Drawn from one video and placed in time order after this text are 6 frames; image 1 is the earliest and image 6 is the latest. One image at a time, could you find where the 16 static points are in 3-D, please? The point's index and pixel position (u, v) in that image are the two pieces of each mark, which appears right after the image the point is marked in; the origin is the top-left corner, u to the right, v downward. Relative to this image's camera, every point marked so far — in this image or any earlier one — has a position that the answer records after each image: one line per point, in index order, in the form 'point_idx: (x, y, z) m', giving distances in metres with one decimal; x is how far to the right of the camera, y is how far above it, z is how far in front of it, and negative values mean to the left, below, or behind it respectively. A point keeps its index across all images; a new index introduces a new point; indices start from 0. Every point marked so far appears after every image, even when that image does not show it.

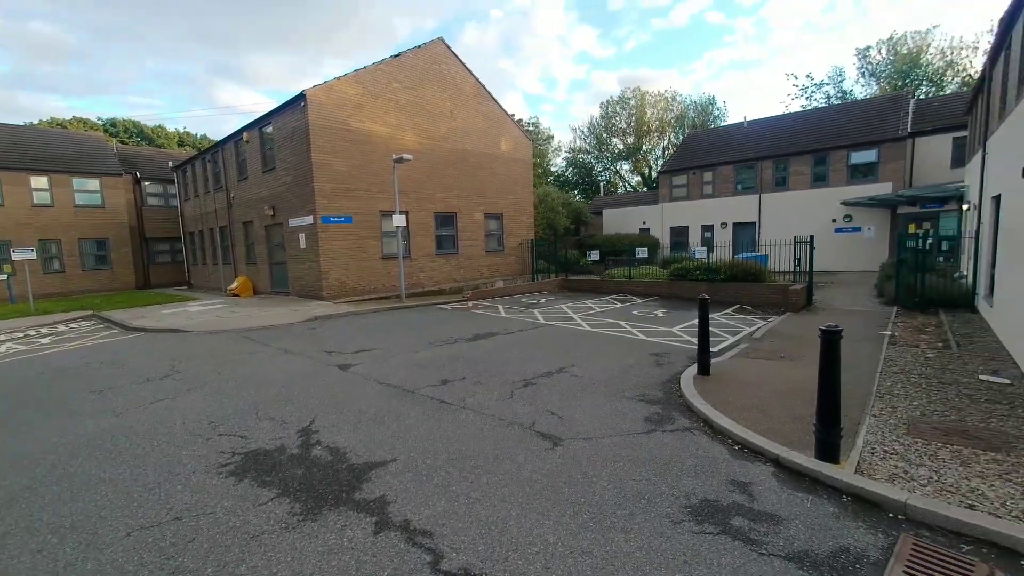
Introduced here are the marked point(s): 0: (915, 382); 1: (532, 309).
0: (+5.2, -1.2, +5.9) m
1: (+0.6, -0.6, +13.4) m
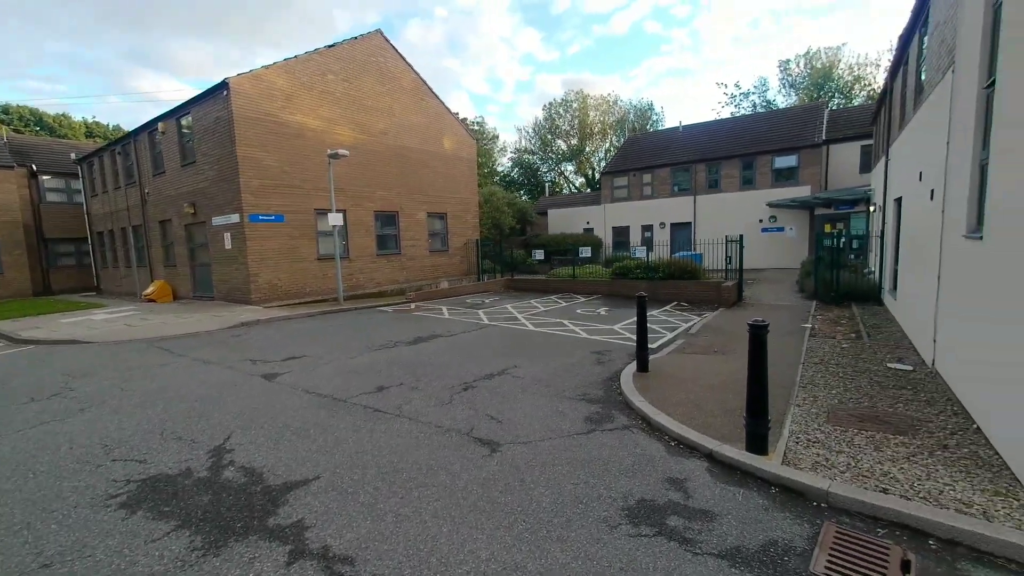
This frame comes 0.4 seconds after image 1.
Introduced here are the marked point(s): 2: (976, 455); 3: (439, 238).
0: (+4.5, -1.2, +6.2) m
1: (-1.0, -0.6, +13.2) m
2: (+3.8, -1.4, +3.7) m
3: (-3.0, +2.1, +18.7) m
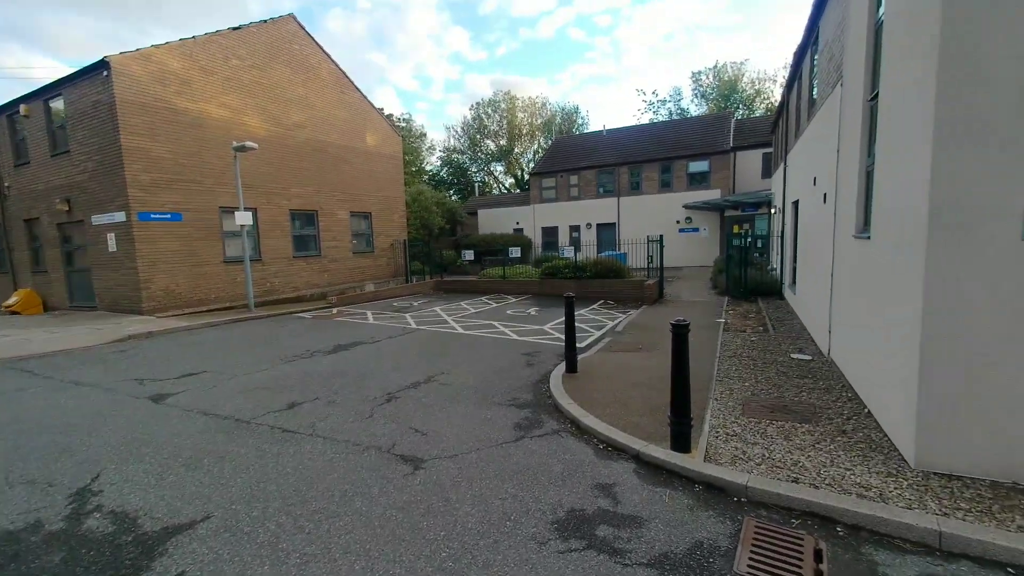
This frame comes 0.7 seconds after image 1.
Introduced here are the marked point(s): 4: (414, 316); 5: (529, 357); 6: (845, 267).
0: (+3.4, -1.1, +6.6) m
1: (-3.0, -0.7, +12.7) m
2: (+3.2, -1.3, +4.0) m
3: (-5.9, +2.0, +17.8) m
4: (-2.7, -0.7, +12.2) m
5: (+0.3, -1.2, +7.7) m
6: (+4.3, +0.3, +5.8) m
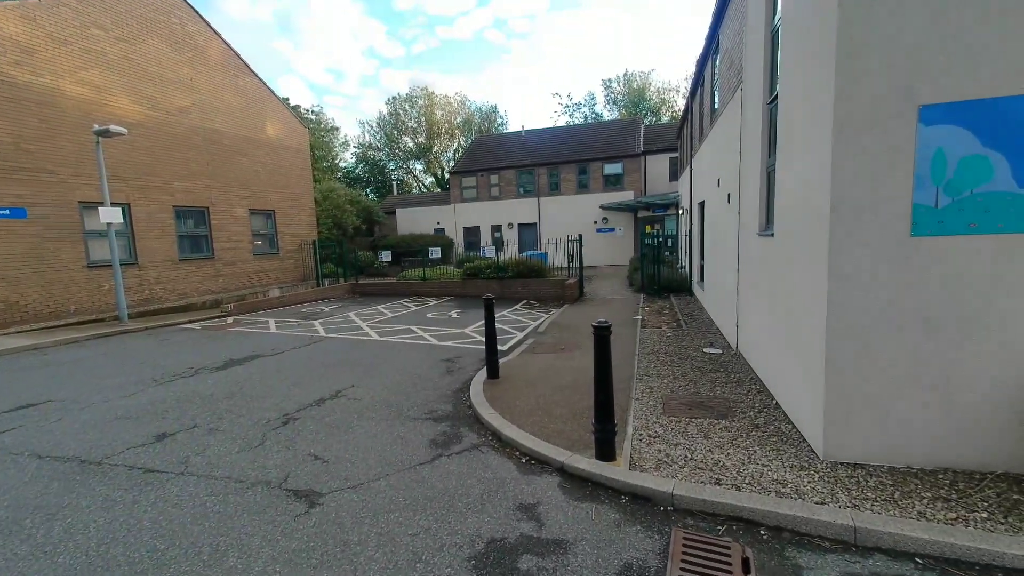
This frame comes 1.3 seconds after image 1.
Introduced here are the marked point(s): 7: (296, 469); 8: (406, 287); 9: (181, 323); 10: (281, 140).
0: (+2.3, -1.1, +6.7) m
1: (-5.2, -0.8, +11.6) m
2: (+2.5, -1.3, +4.1) m
3: (-8.9, +1.8, +16.2) m
4: (-4.7, -0.9, +11.2) m
5: (-1.0, -1.2, +7.3) m
6: (+3.2, +0.3, +6.1) m
7: (-1.9, -1.6, +3.9) m
8: (-3.9, 0.0, +16.8) m
9: (-8.5, -0.9, +11.5) m
10: (-8.6, +5.5, +16.9) m
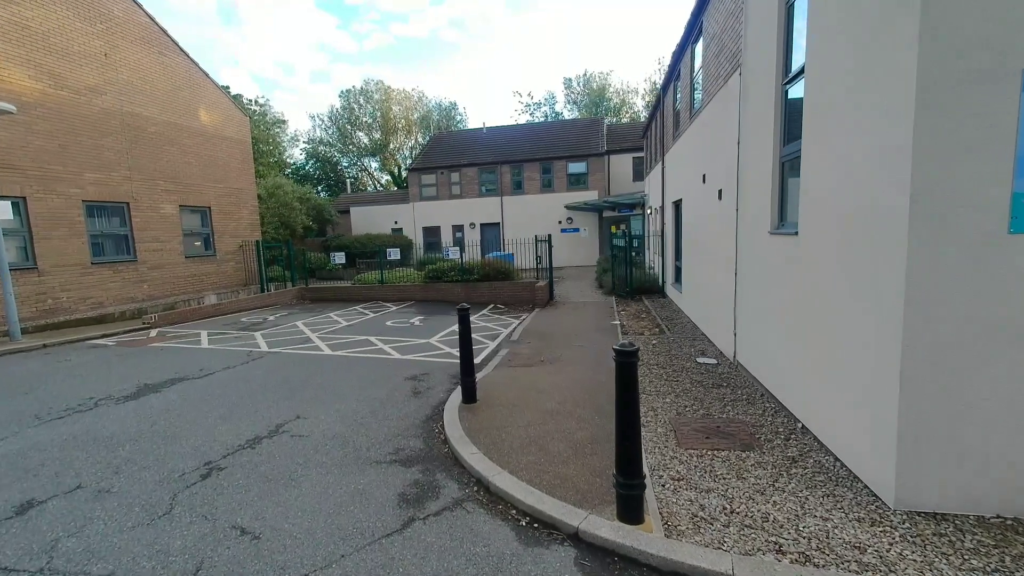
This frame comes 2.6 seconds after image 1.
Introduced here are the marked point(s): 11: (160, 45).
0: (+2.0, -1.2, +6.0) m
1: (-5.9, -1.0, +10.2) m
2: (+2.4, -1.4, +3.5) m
3: (-10.0, +1.6, +14.4) m
4: (-5.4, -1.0, +9.9) m
5: (-1.4, -1.3, +6.3) m
6: (+2.9, +0.3, +5.5) m
7: (-1.9, -1.7, +2.8) m
8: (-5.2, -0.1, +15.5) m
9: (-9.2, -1.1, +9.8) m
10: (-9.9, +5.3, +15.1) m
11: (-10.4, +7.2, +13.3) m
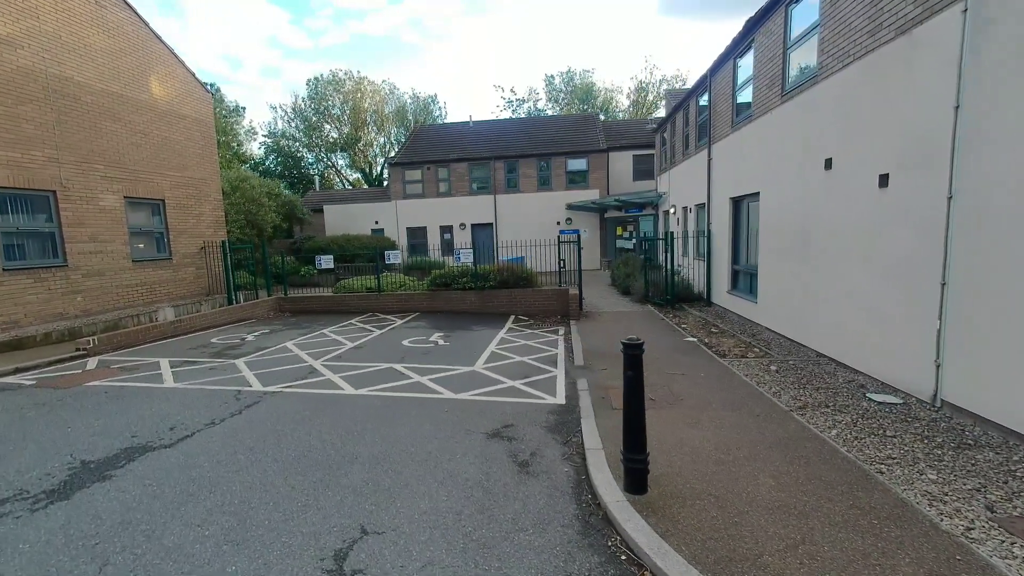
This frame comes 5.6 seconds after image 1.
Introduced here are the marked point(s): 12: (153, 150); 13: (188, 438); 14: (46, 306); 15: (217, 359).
0: (+3.3, -1.3, +4.3) m
1: (-4.9, -1.2, +7.8) m
2: (+4.0, -1.5, +1.8) m
3: (-9.4, +1.3, +11.7) m
4: (-4.4, -1.2, +7.6) m
5: (0.0, -1.5, +4.3) m
6: (+4.3, +0.1, +3.9) m
7: (-0.2, -1.8, +0.8) m
8: (-4.6, -0.4, +13.1) m
9: (-8.2, -1.3, +7.2) m
10: (-9.3, +5.0, +12.4) m
11: (-9.7, +6.9, +10.6) m
12: (-9.4, +3.6, +11.7) m
13: (-3.3, -1.5, +4.5) m
14: (-9.6, -0.3, +9.2) m
15: (-5.1, -1.2, +7.8) m
